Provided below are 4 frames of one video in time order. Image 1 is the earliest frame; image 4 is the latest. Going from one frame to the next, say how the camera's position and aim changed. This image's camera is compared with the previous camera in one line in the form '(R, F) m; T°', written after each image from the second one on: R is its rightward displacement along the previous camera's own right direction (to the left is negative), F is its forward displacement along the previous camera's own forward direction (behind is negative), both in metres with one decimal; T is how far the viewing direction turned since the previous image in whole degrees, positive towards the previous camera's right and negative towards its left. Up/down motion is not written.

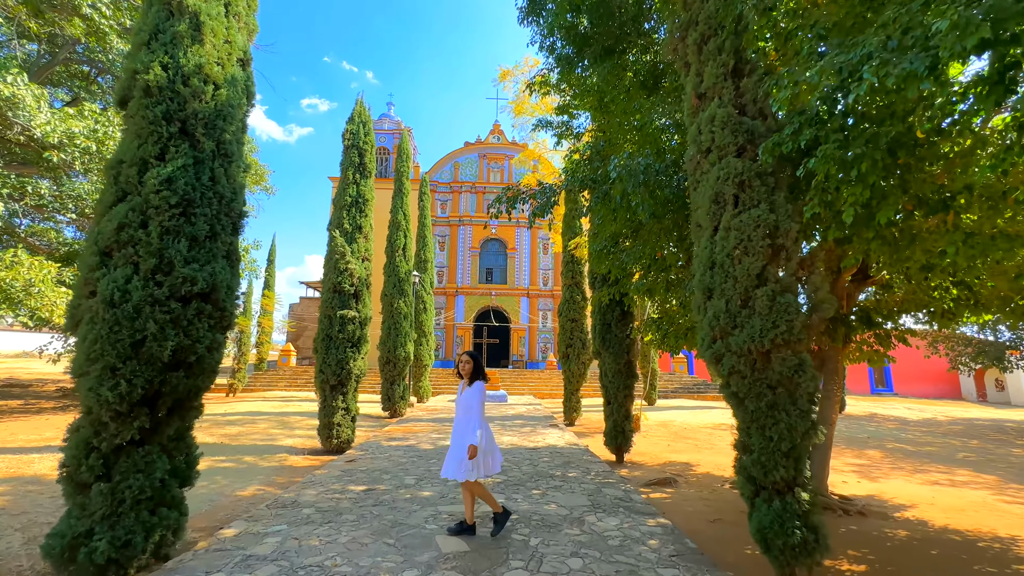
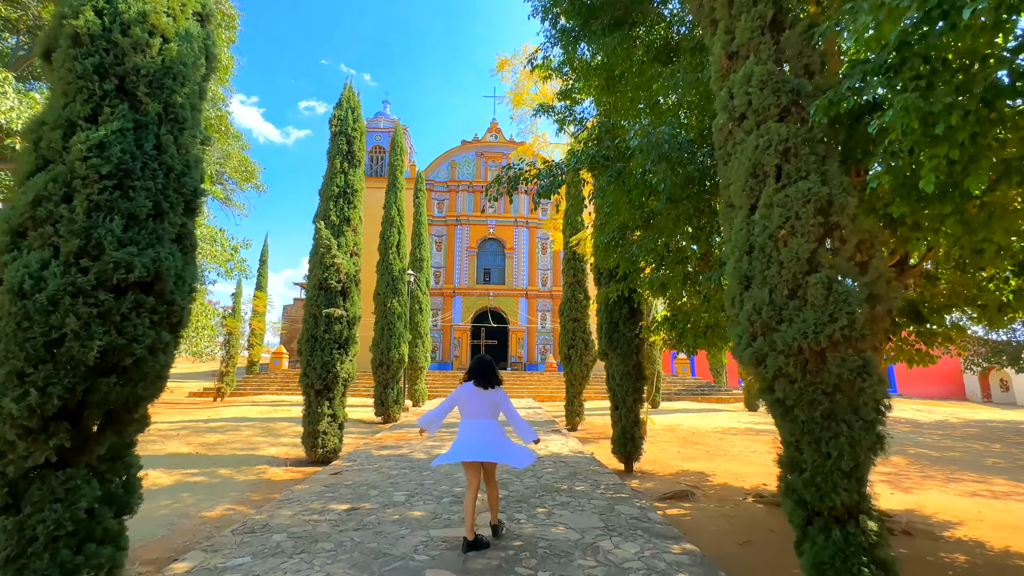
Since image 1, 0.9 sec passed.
(0.0, +0.6) m; 0°
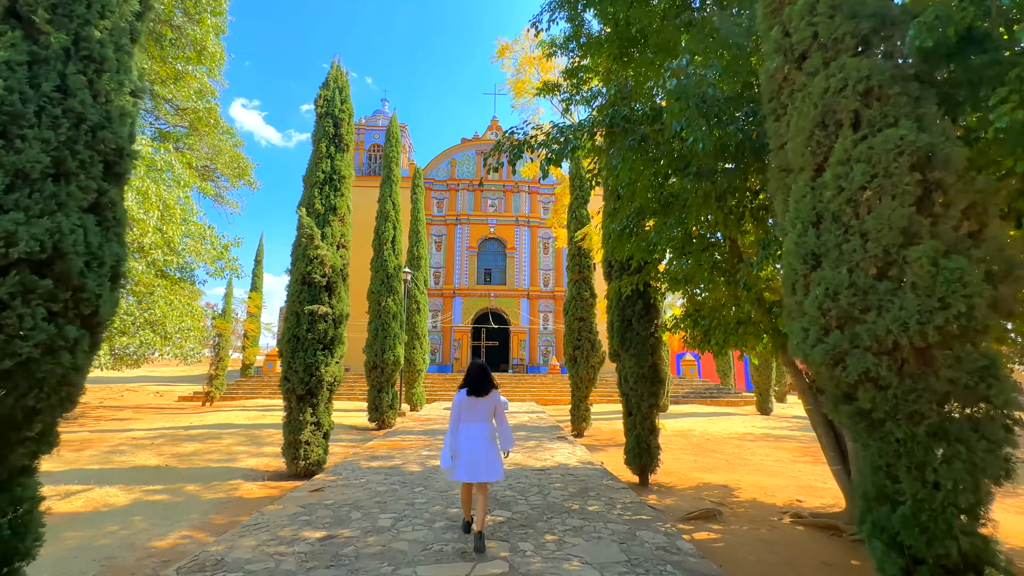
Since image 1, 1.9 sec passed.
(0.0, +0.7) m; 0°
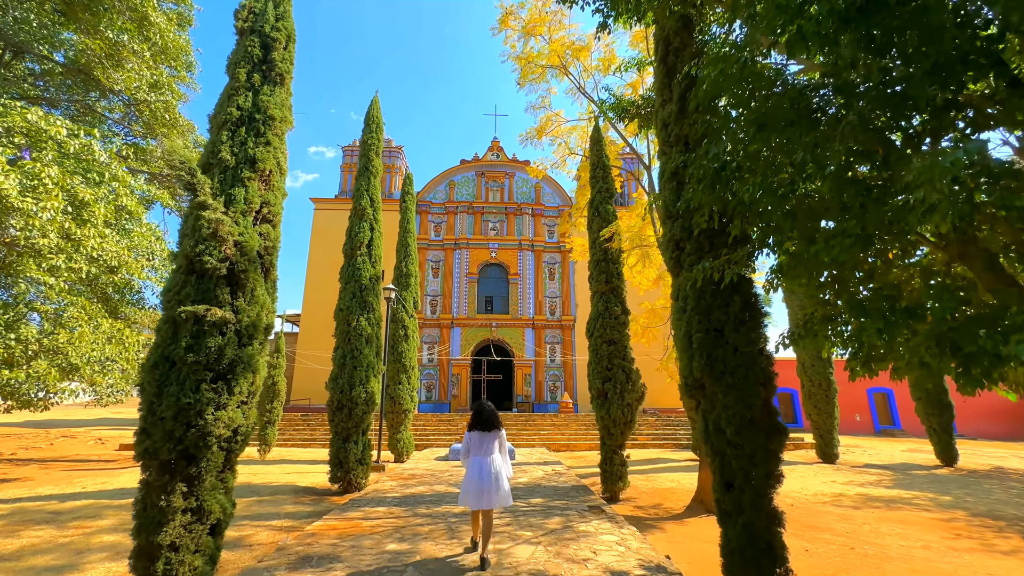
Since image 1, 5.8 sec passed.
(-0.1, +2.5) m; 0°
